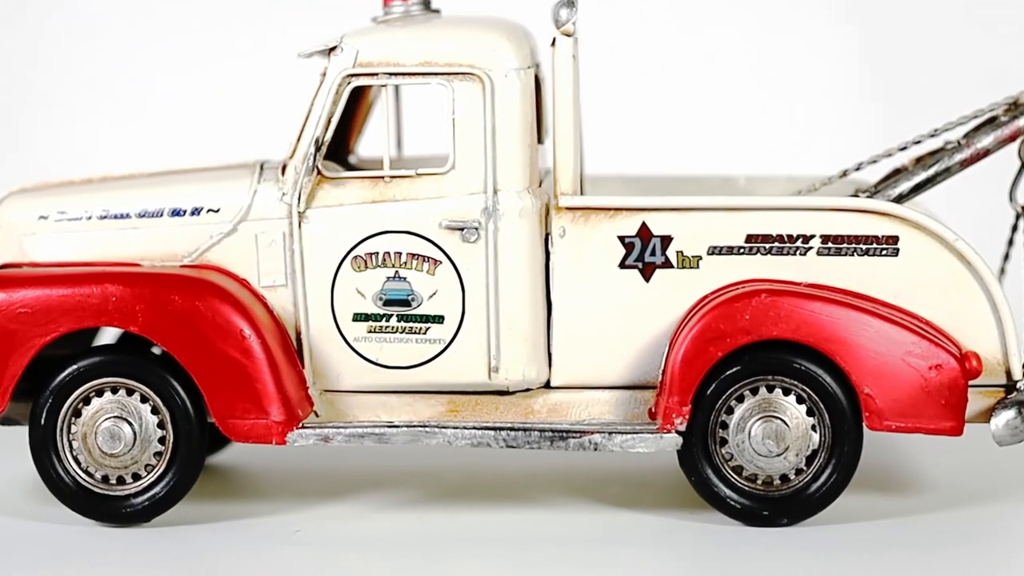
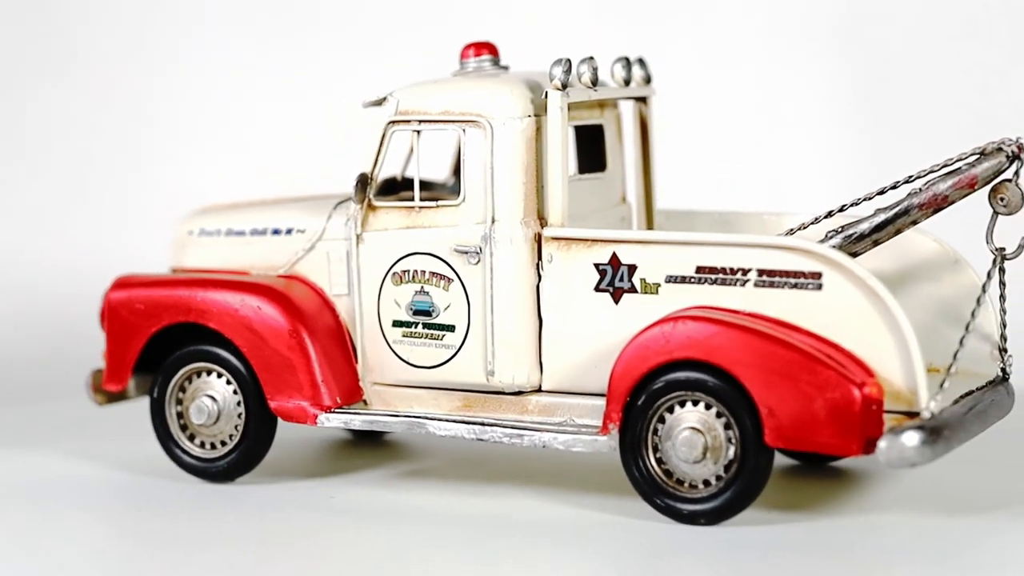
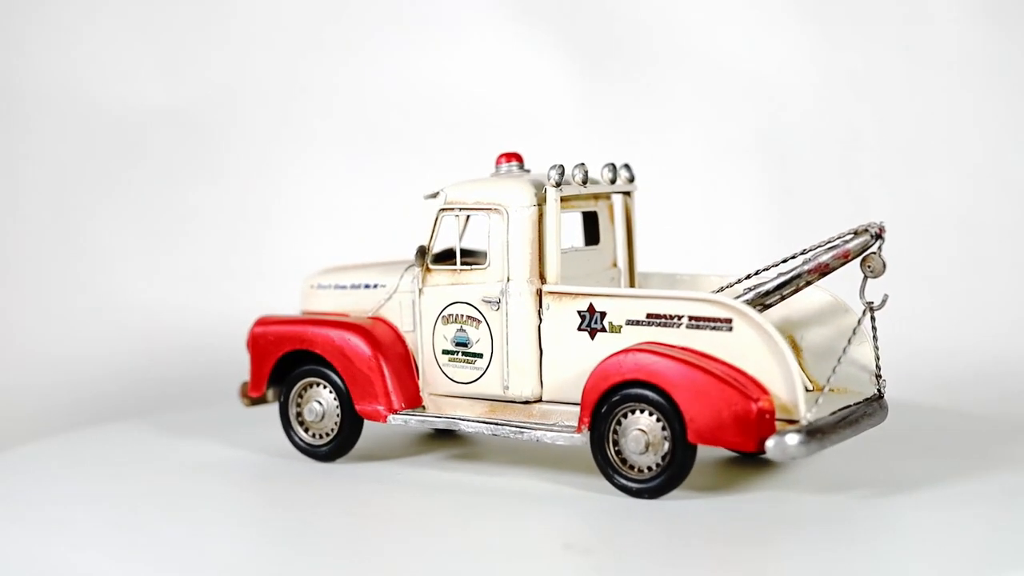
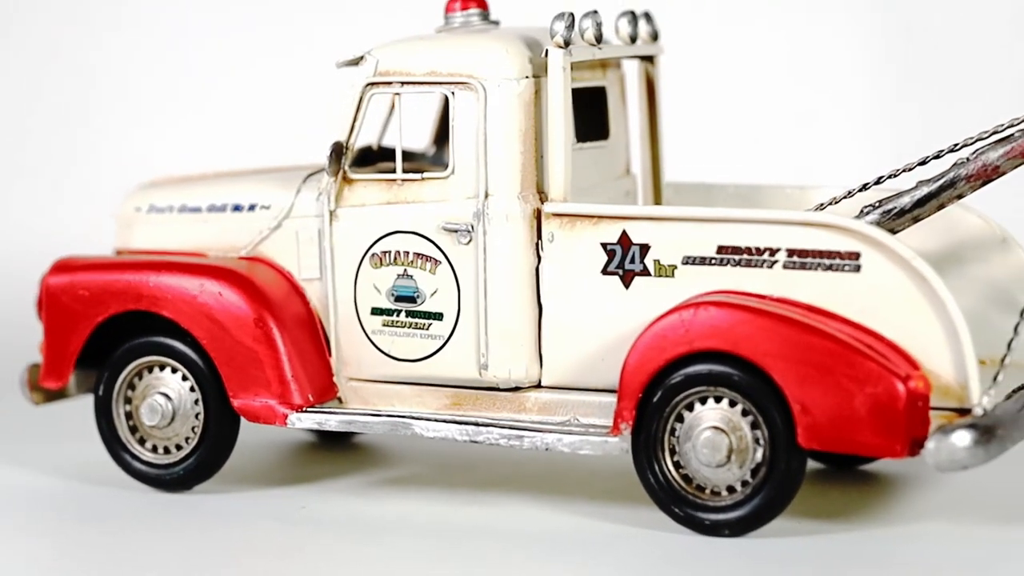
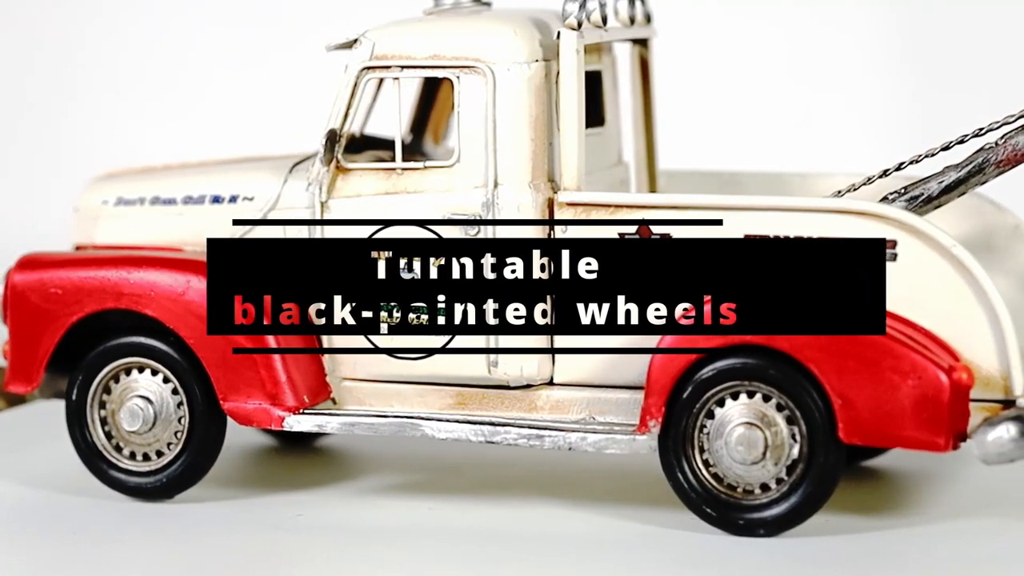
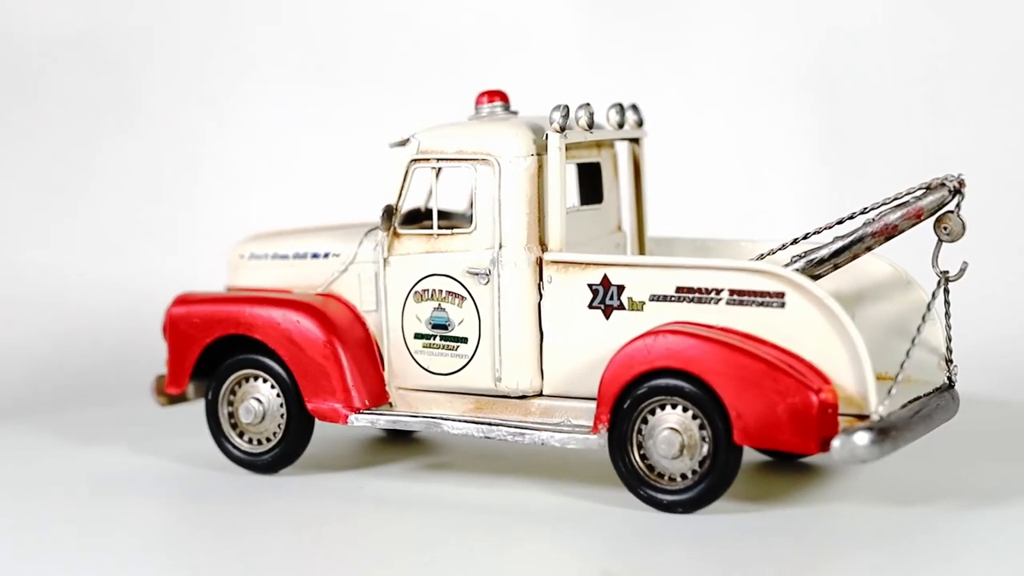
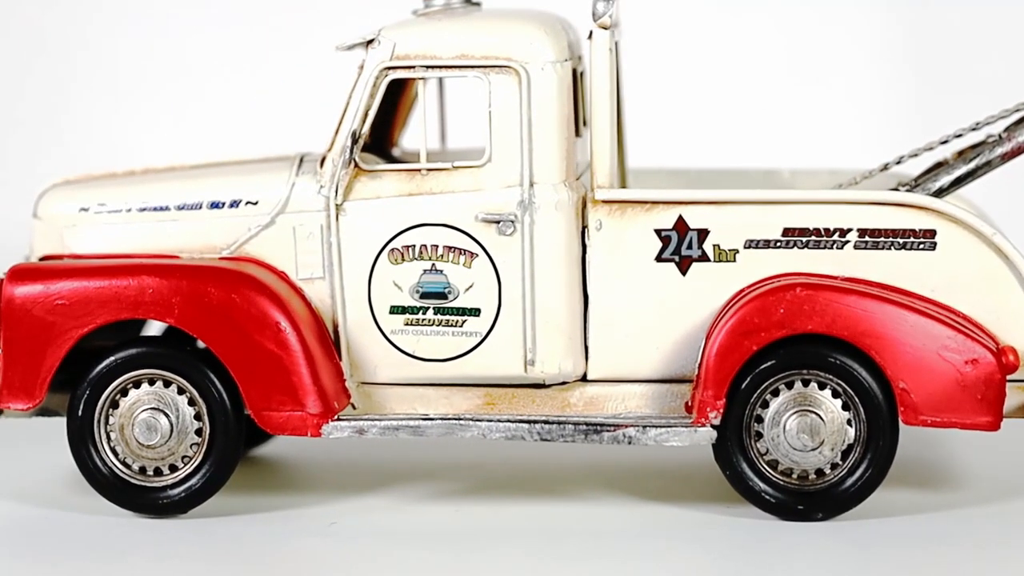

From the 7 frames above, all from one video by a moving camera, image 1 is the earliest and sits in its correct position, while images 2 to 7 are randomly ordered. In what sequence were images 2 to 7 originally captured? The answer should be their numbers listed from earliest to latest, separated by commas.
7, 5, 4, 2, 6, 3
